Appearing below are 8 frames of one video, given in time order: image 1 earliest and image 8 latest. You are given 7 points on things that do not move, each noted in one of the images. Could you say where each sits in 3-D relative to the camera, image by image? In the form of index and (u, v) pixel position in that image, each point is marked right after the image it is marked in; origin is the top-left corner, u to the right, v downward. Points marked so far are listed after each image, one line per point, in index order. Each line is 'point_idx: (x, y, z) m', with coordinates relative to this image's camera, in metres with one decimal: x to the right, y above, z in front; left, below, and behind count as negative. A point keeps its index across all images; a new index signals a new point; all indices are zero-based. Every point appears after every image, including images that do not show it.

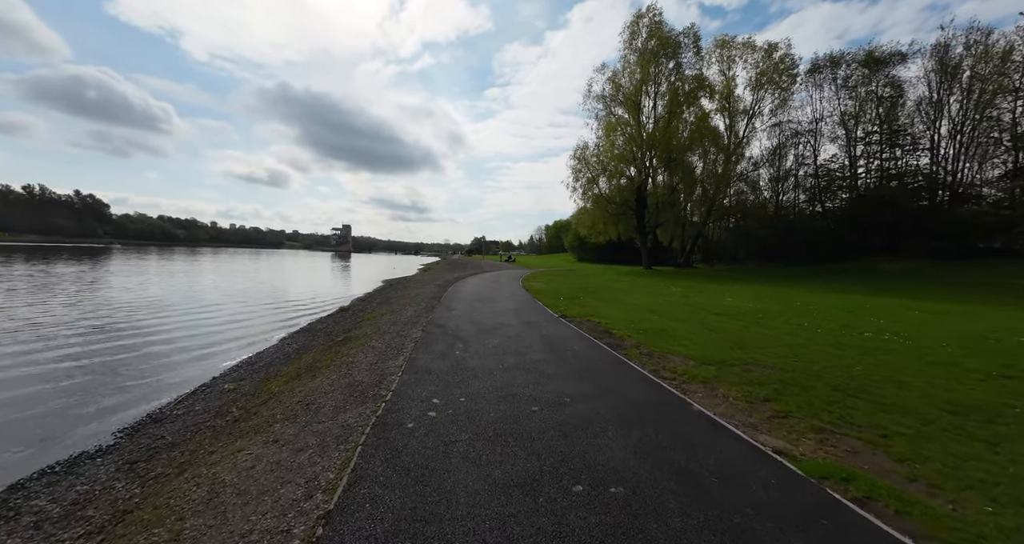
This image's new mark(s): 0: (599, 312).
0: (+3.6, -1.6, +14.8) m
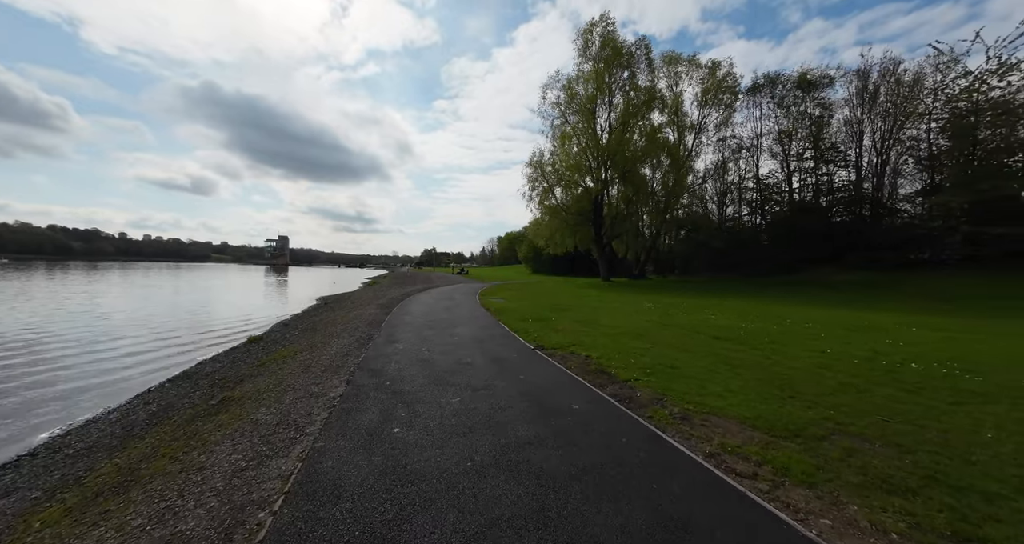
0: (+2.4, -2.2, +12.1) m
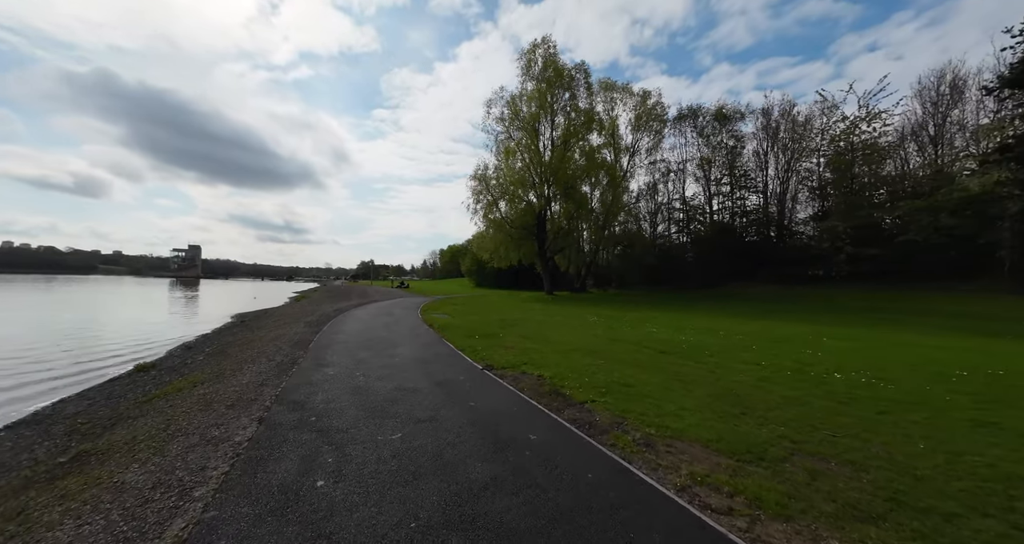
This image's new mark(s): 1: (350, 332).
0: (+0.7, -2.7, +11.6) m
1: (-7.9, -2.9, +17.8) m
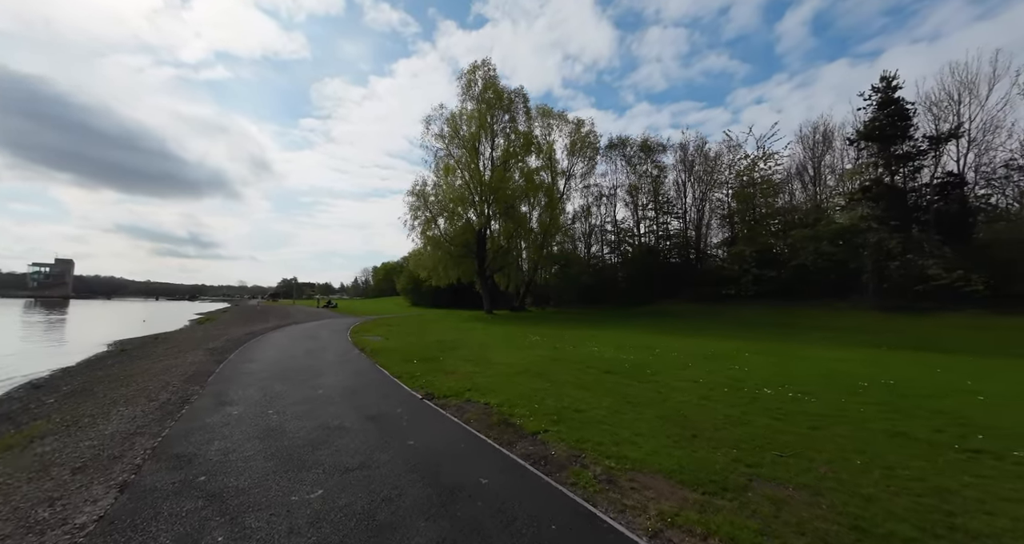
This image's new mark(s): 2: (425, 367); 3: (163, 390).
0: (-1.0, -3.3, +10.8) m
1: (-10.5, -3.7, +15.5) m
2: (-3.1, -3.5, +13.5) m
3: (-9.9, -3.4, +10.3) m
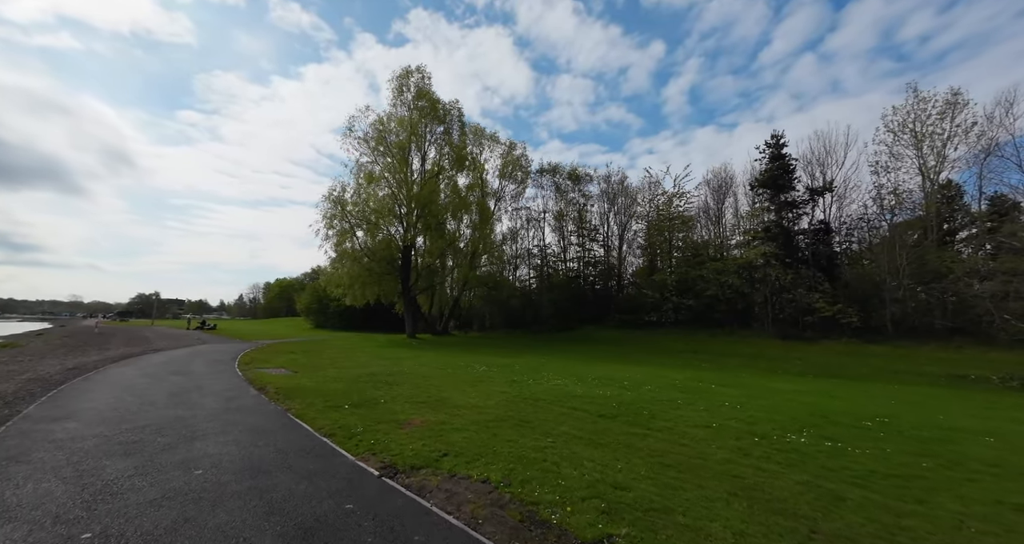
0: (-1.3, -3.6, +7.8) m
1: (-11.7, -4.0, +10.1) m
2: (-4.0, -3.9, +9.9) m
3: (-9.9, -3.4, +5.3) m
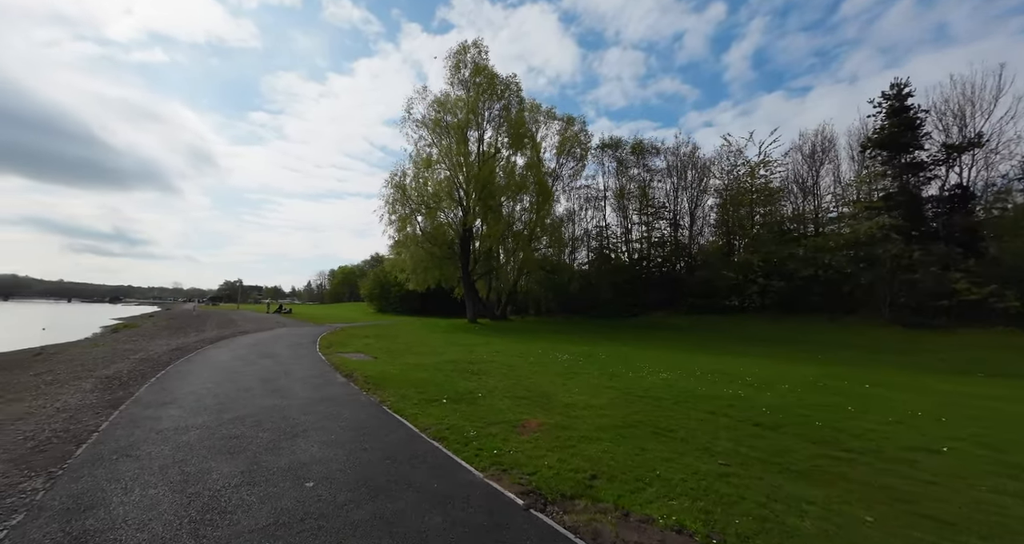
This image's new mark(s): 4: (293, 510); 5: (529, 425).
0: (+1.4, -3.1, +6.2) m
1: (-8.6, -3.5, +9.8) m
2: (-1.0, -3.4, +8.7) m
3: (-7.4, -3.1, +4.8) m
4: (-3.0, -3.2, +4.8) m
5: (+0.3, -3.3, +7.9) m
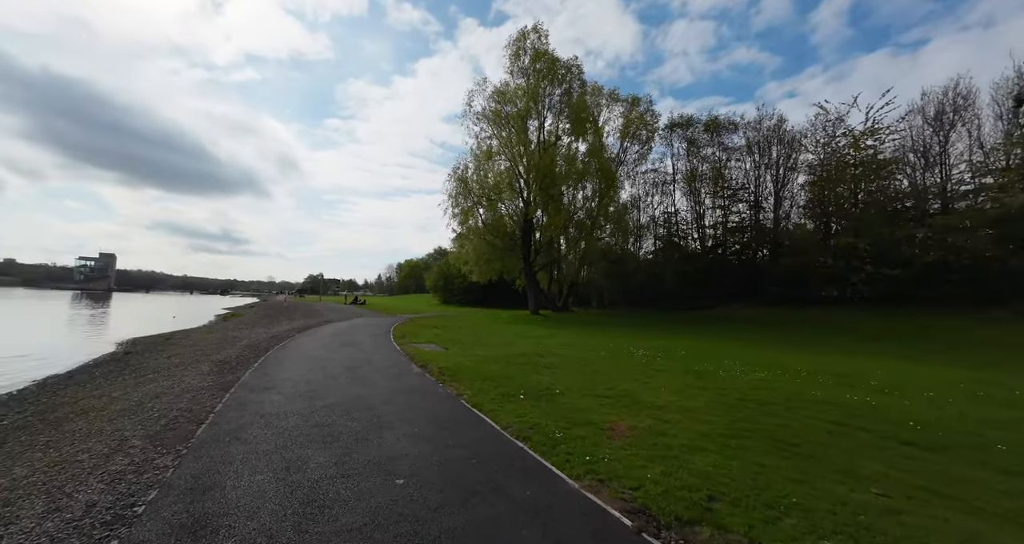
0: (+2.8, -2.9, +5.4) m
1: (-6.4, -3.3, +10.5) m
2: (+0.9, -3.2, +8.2) m
3: (-6.1, -3.0, +5.4) m
4: (-1.7, -3.0, +4.7) m
5: (+2.1, -3.1, +7.2) m
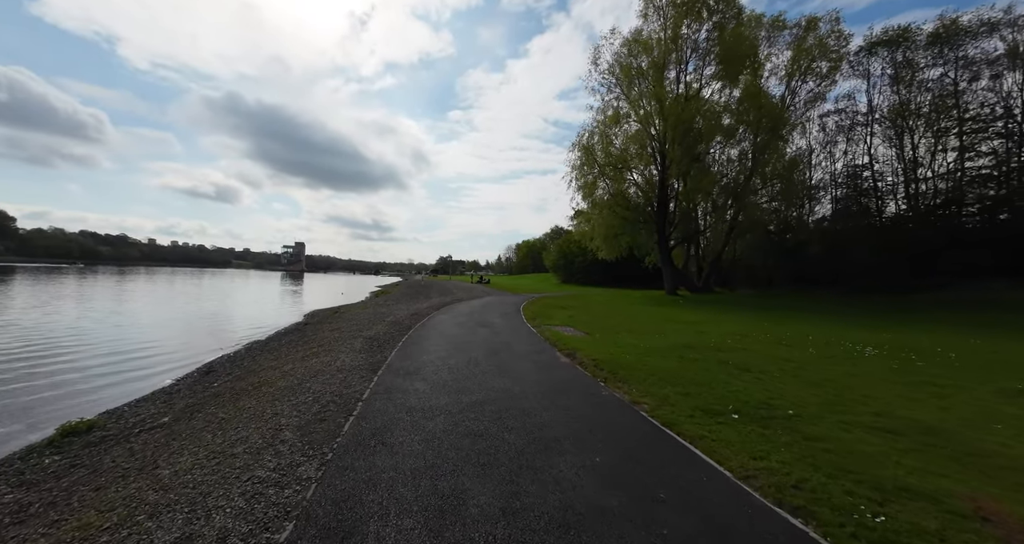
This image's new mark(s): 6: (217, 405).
0: (+5.2, -2.5, +1.7) m
1: (-2.0, -2.6, +9.5) m
2: (+4.2, -2.6, +5.0) m
3: (-3.3, -2.6, +4.5) m
4: (+0.7, -2.7, +2.5) m
5: (+5.0, -2.6, +3.7) m
6: (-6.5, -3.0, +8.2) m
